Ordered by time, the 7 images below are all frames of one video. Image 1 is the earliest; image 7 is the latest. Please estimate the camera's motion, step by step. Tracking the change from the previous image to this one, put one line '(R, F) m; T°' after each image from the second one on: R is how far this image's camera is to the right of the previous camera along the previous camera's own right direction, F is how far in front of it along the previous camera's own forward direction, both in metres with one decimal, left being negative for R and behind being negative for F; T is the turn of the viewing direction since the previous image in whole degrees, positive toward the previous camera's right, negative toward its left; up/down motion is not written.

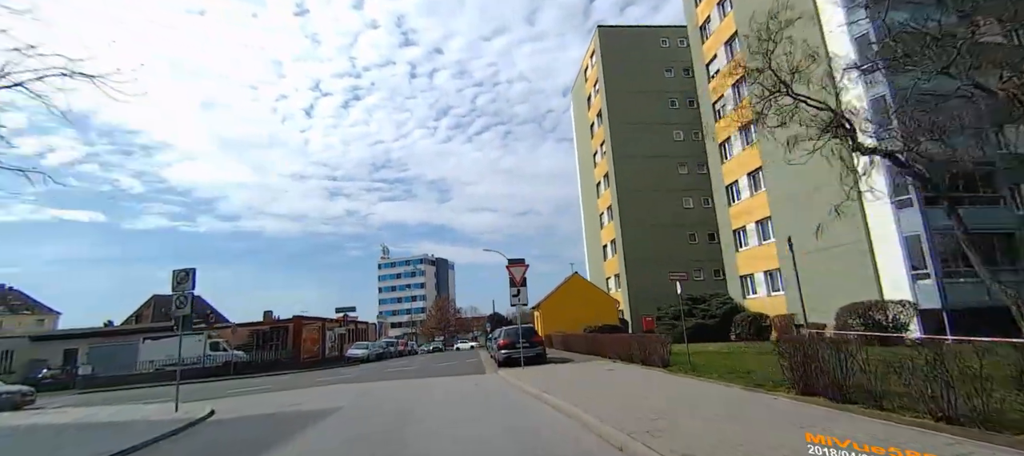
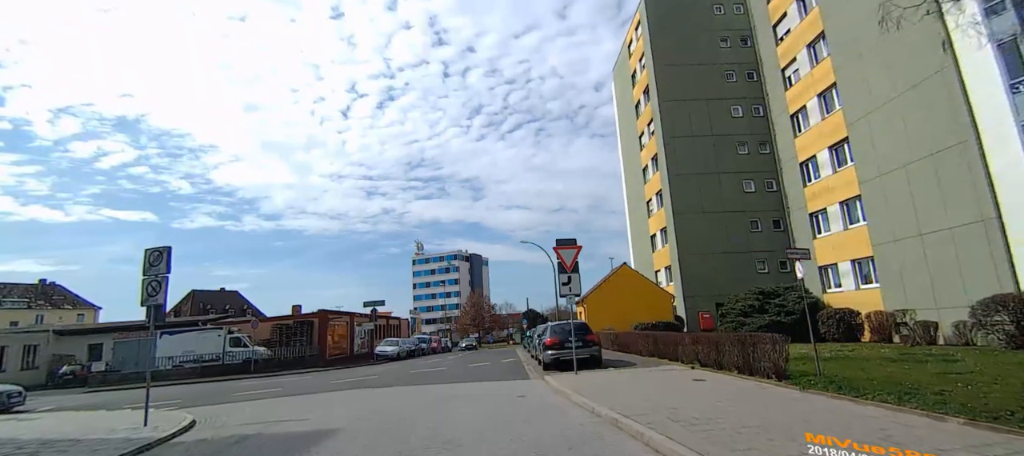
(-0.4, +3.1) m; -4°
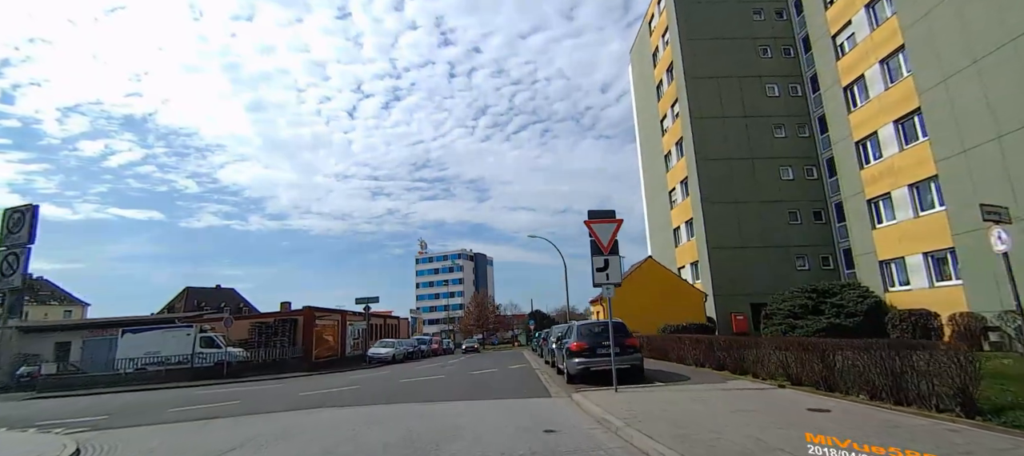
(-0.3, +3.5) m; -1°
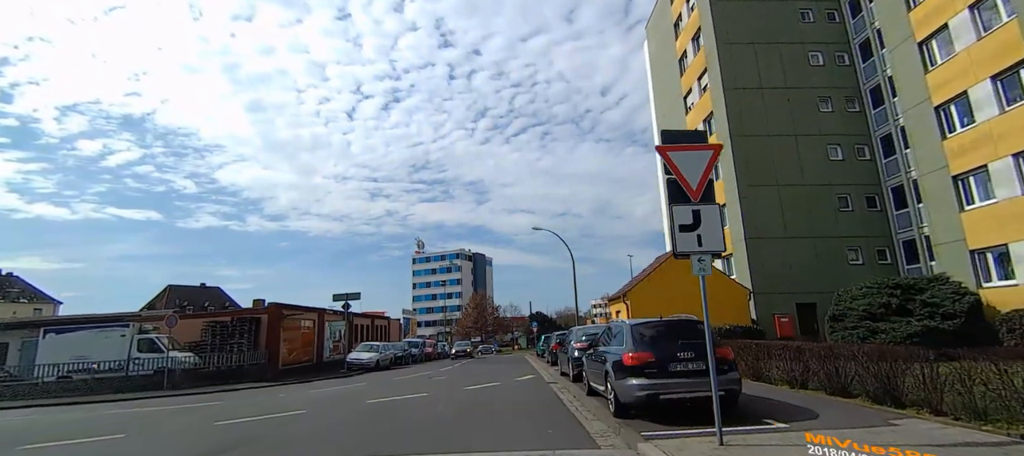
(-0.3, +4.2) m; 0°
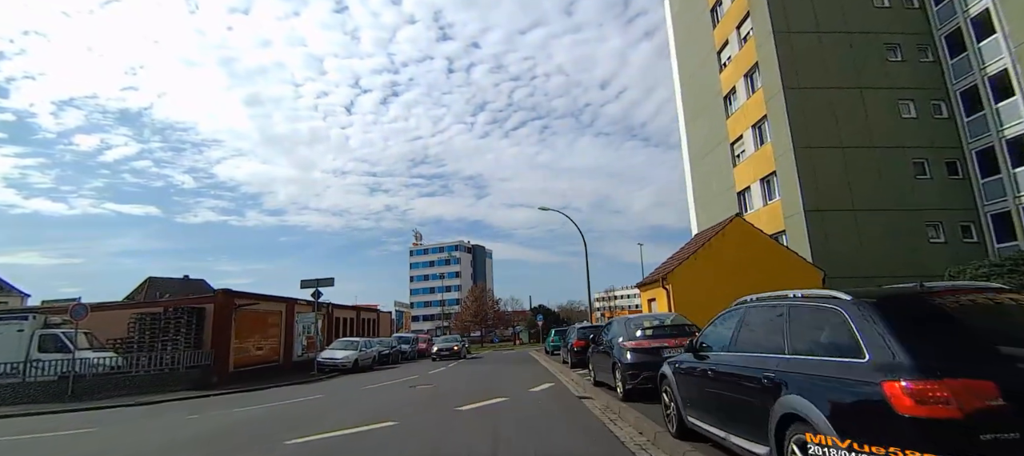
(-0.3, +4.5) m; 0°
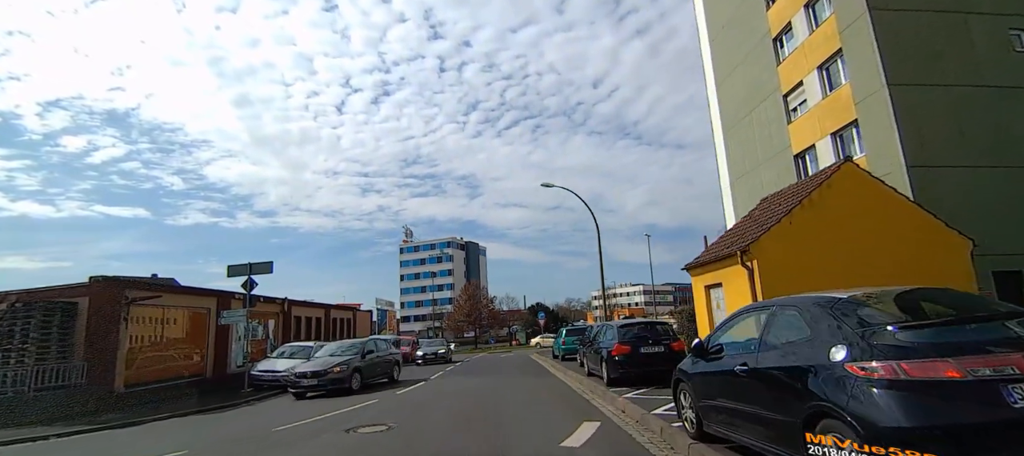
(-0.3, +5.2) m; +1°
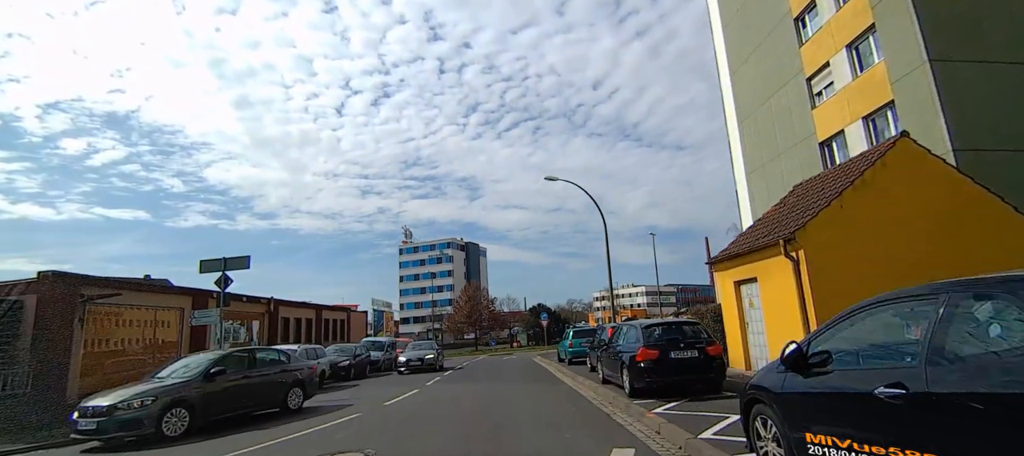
(-0.1, +1.5) m; 0°
